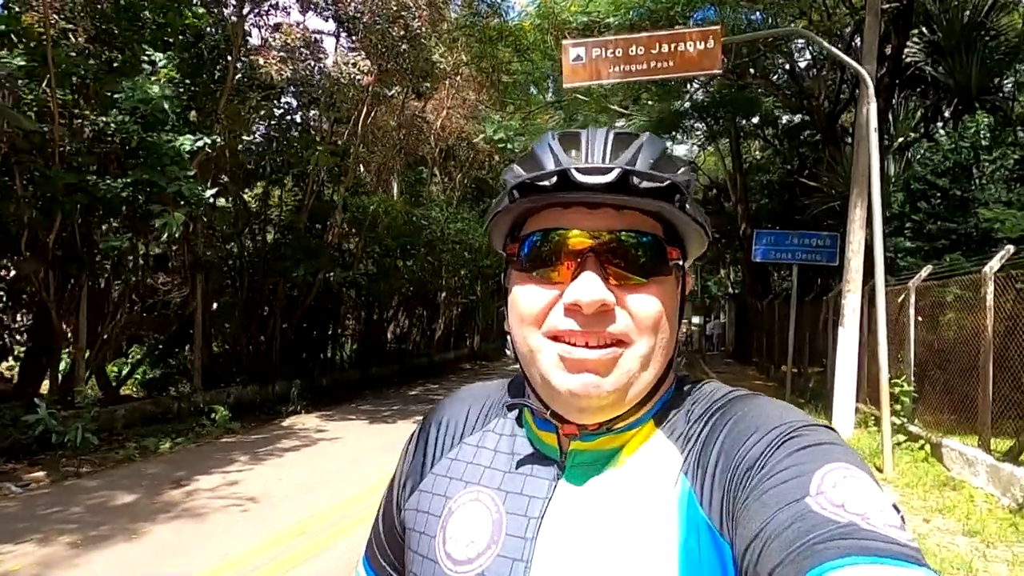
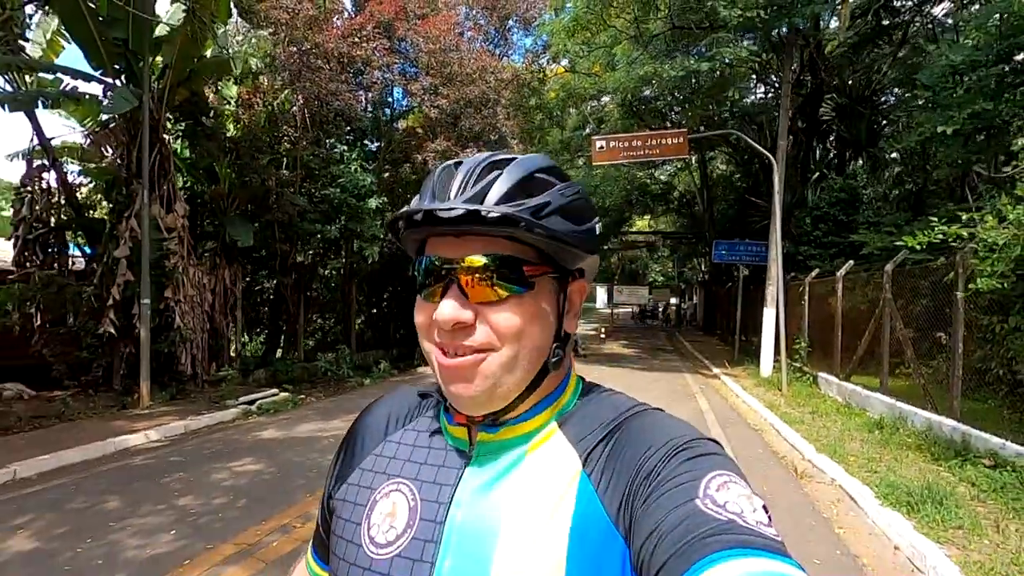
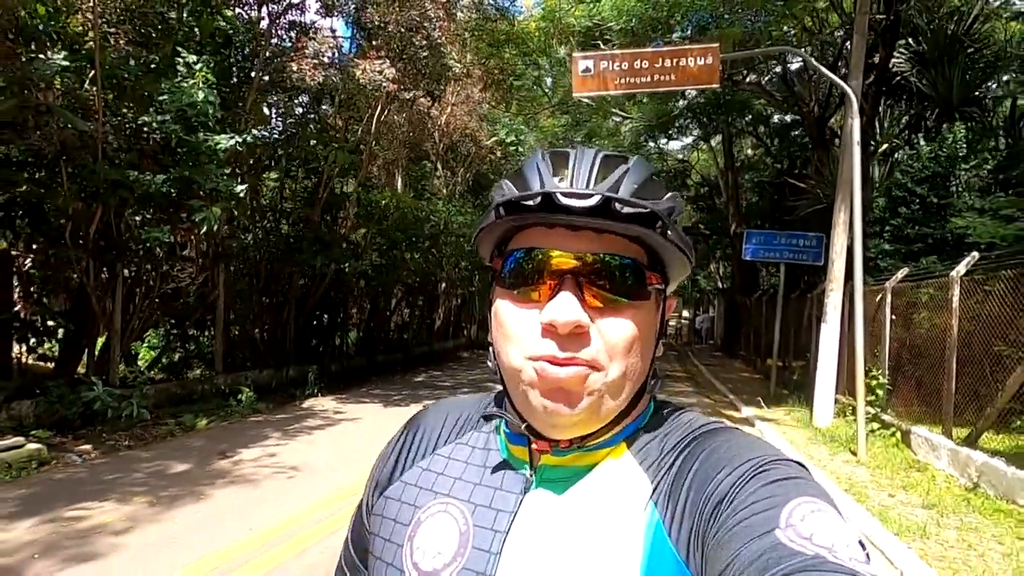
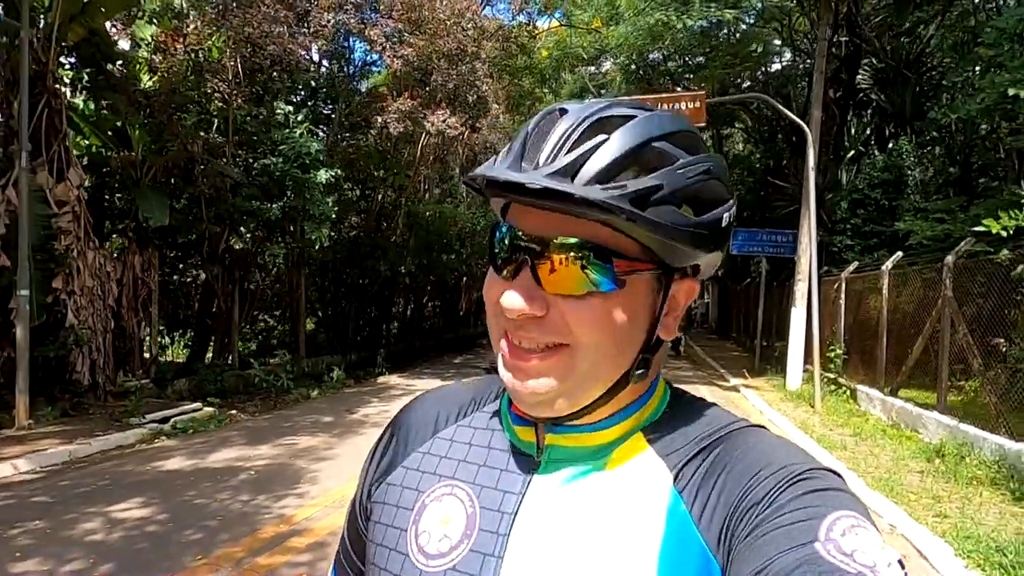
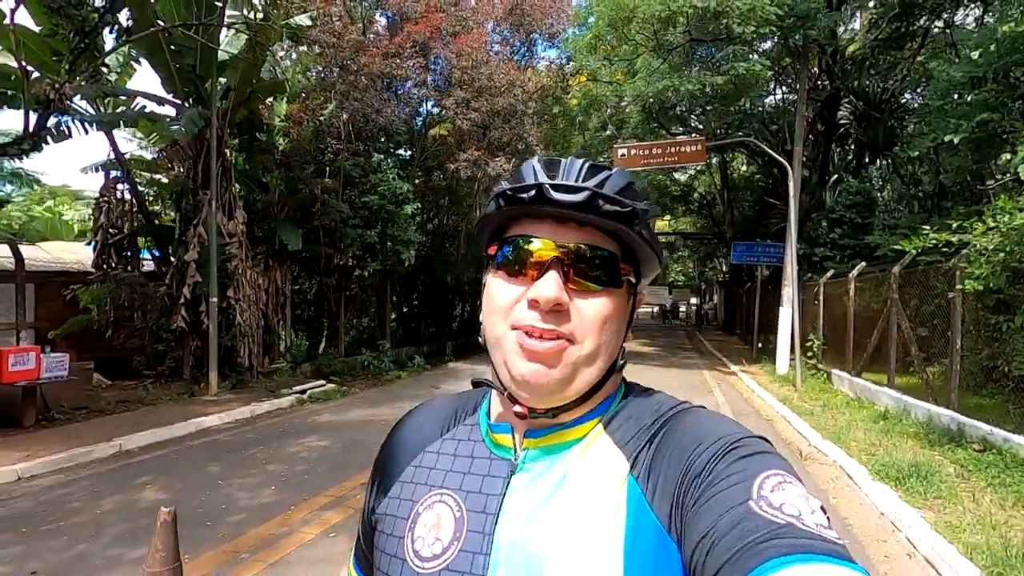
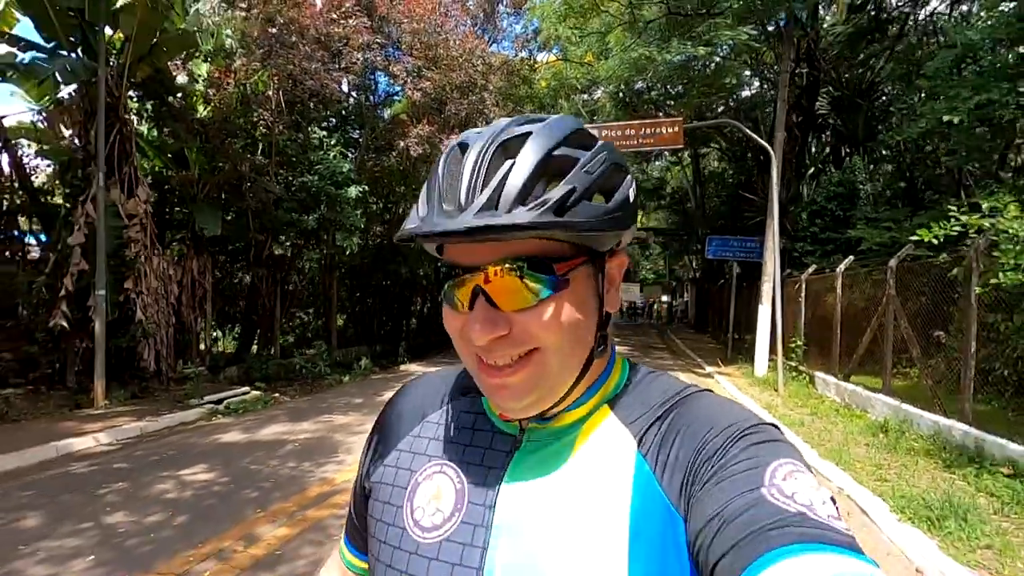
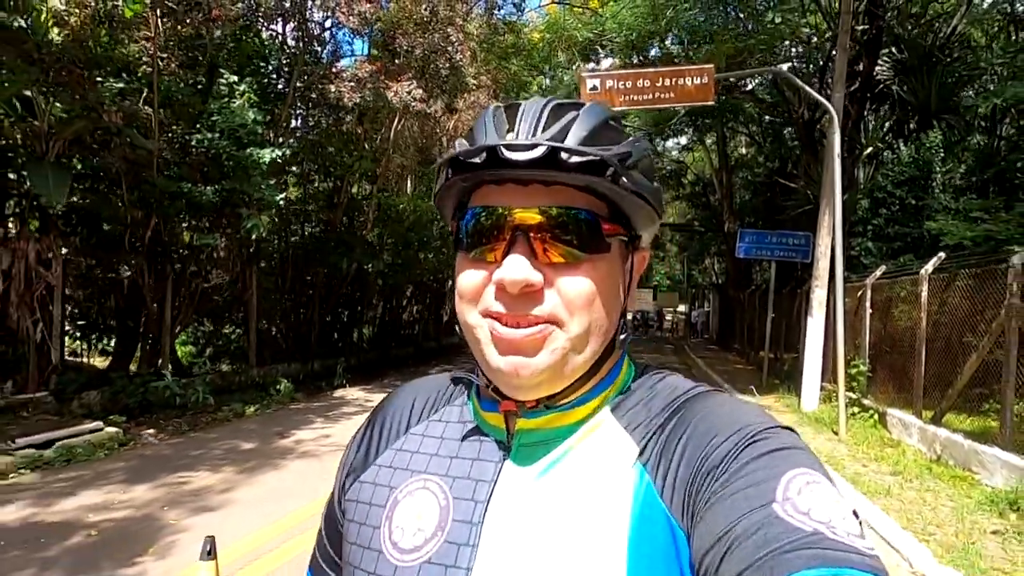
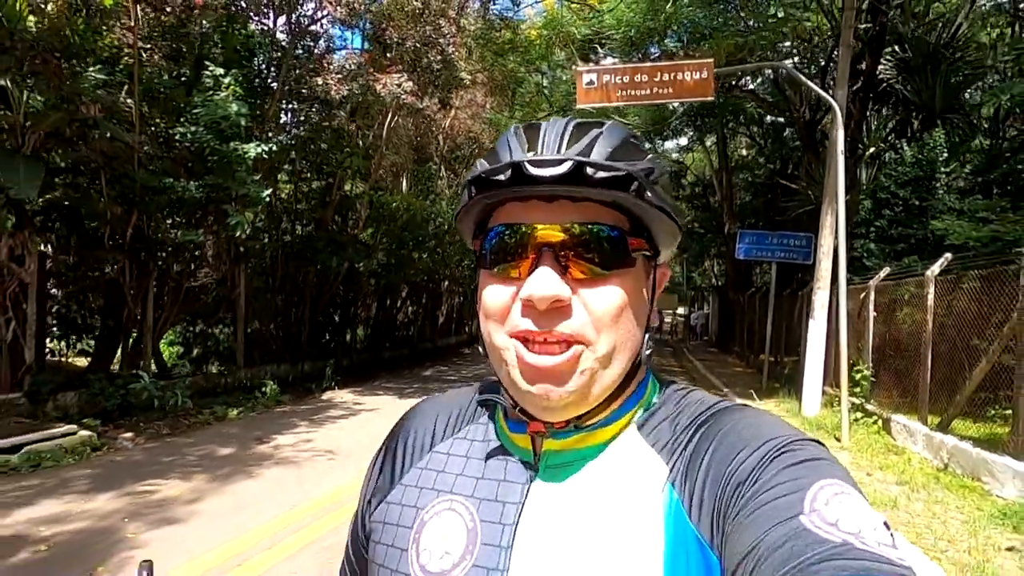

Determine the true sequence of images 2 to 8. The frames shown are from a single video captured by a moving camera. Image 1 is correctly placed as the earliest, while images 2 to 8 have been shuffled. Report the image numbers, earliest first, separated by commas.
3, 8, 7, 4, 6, 2, 5
